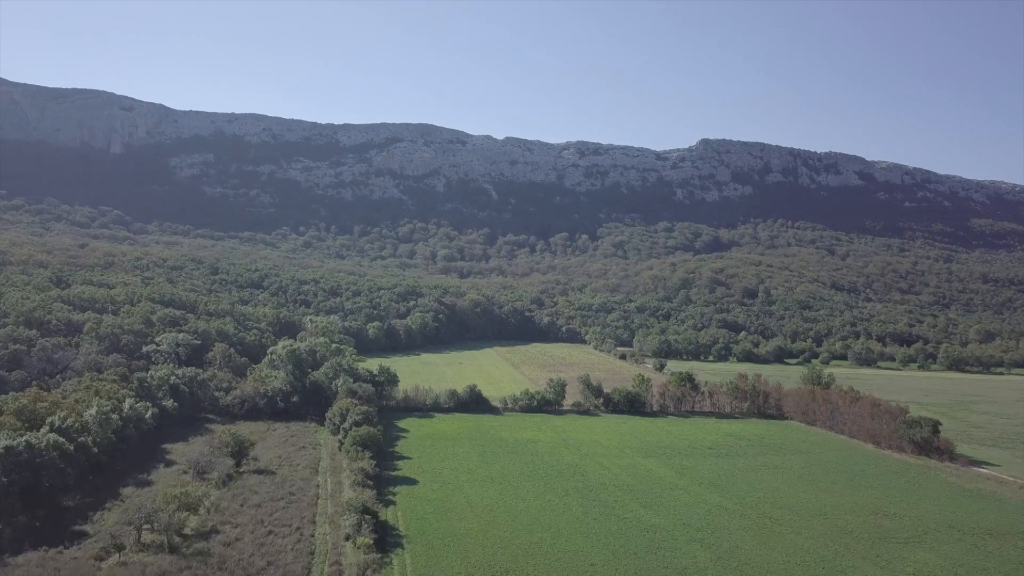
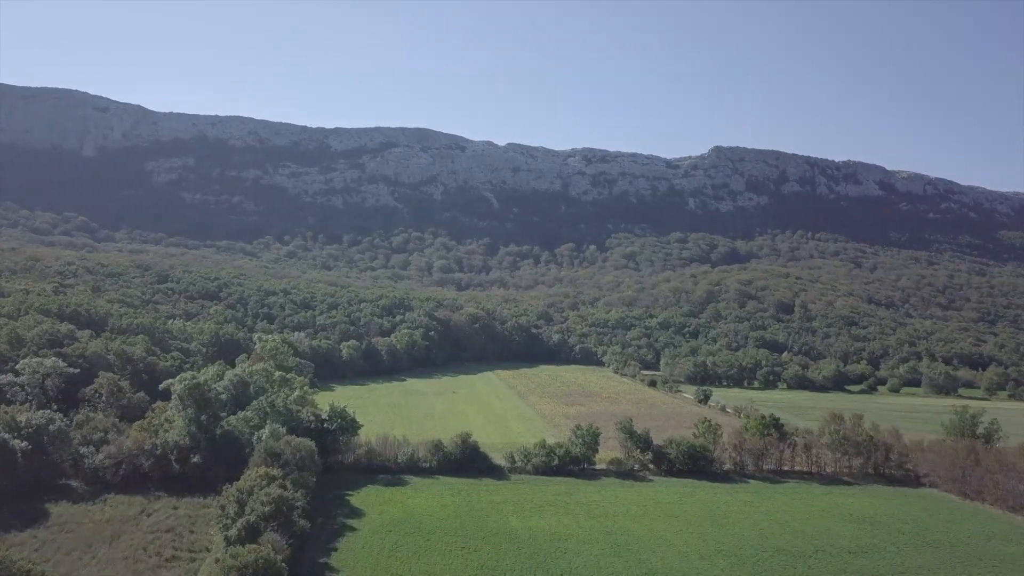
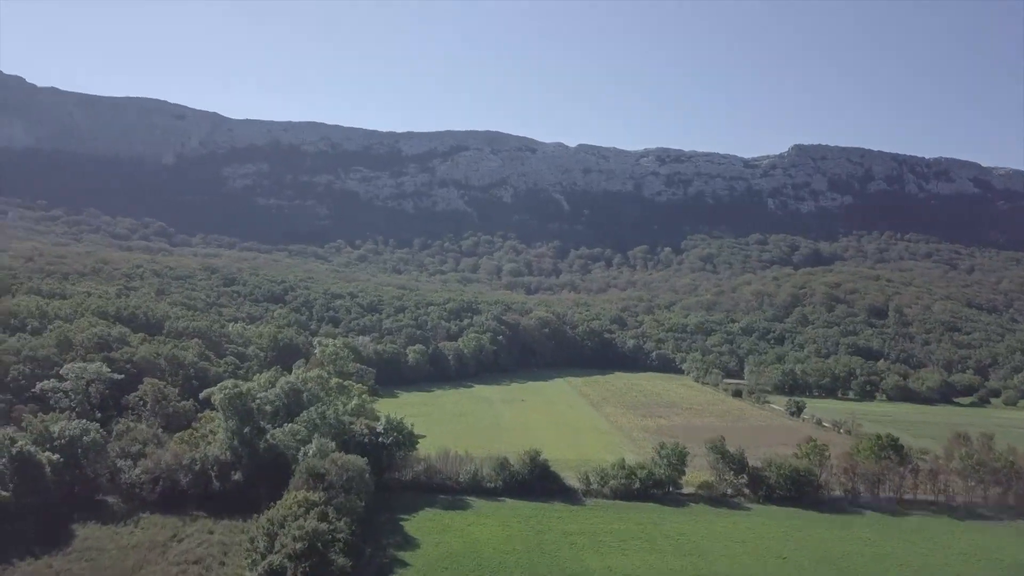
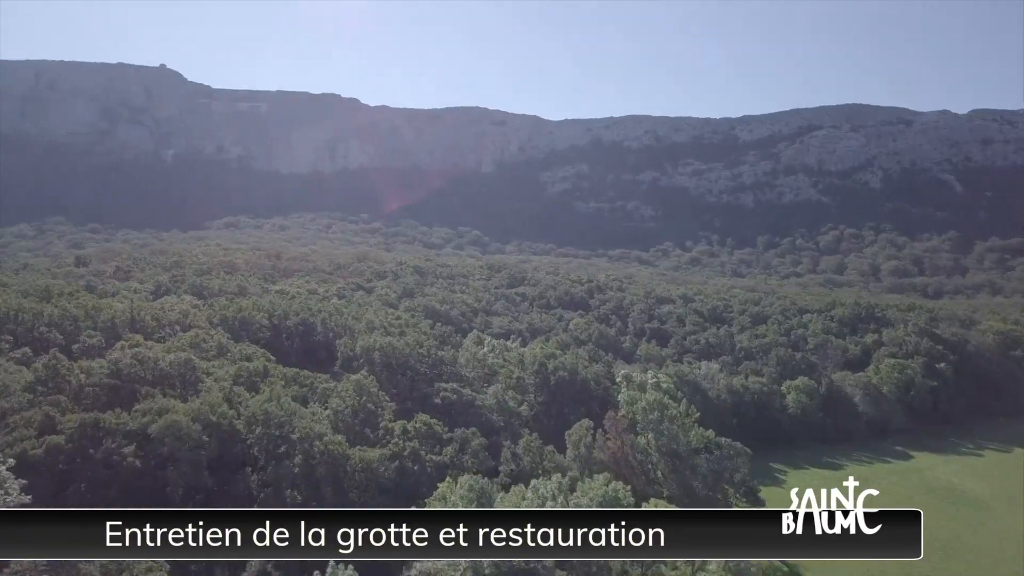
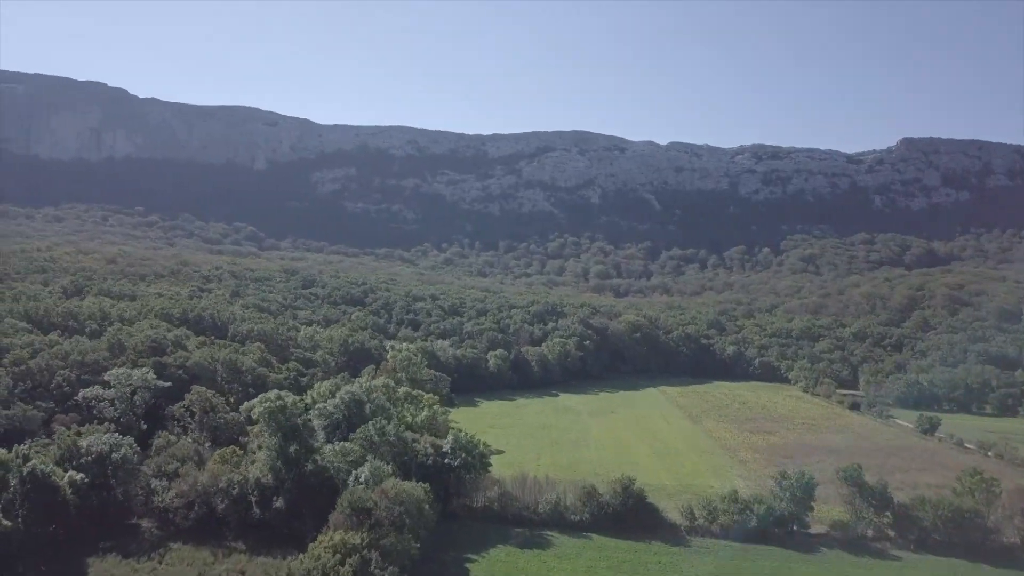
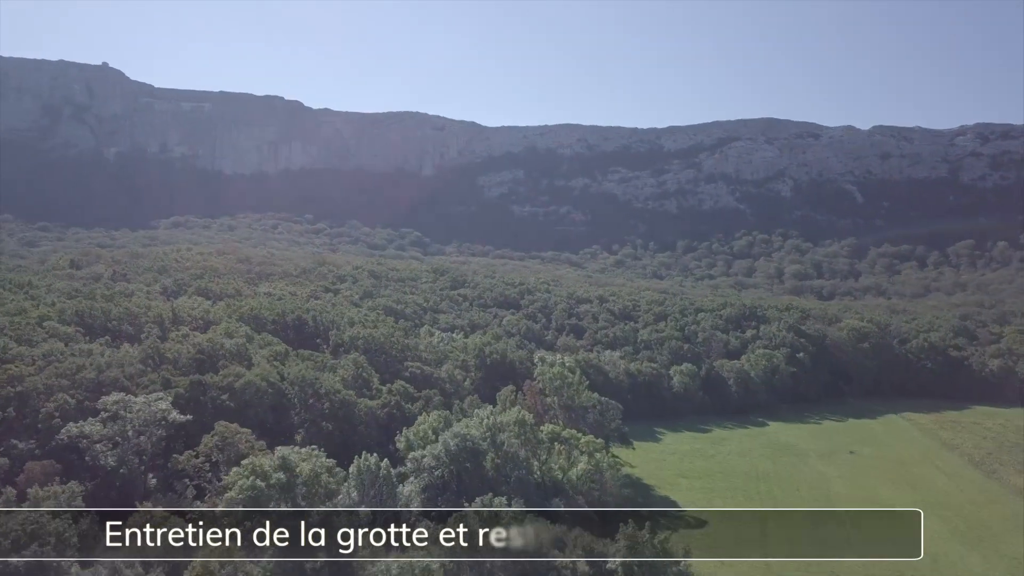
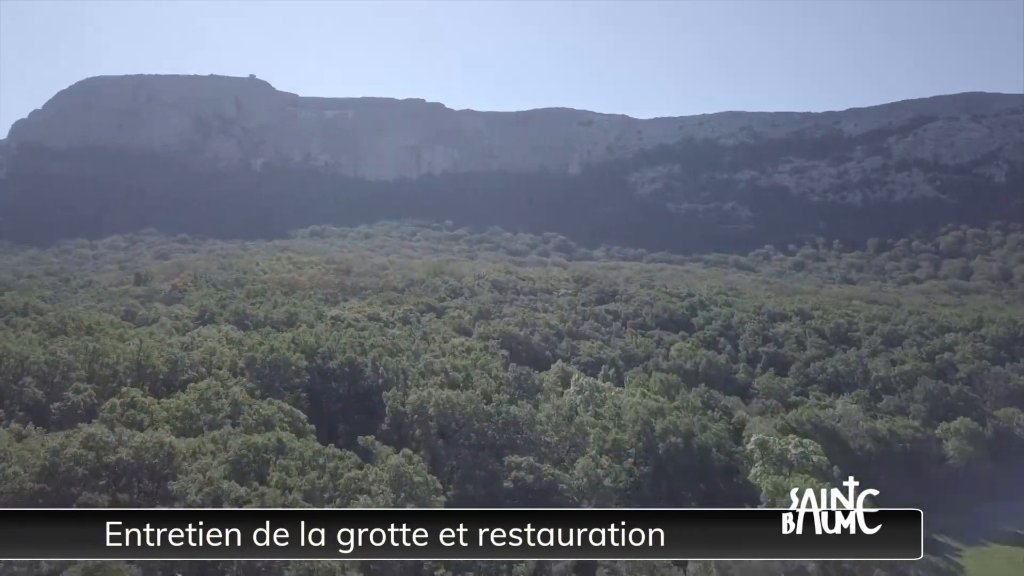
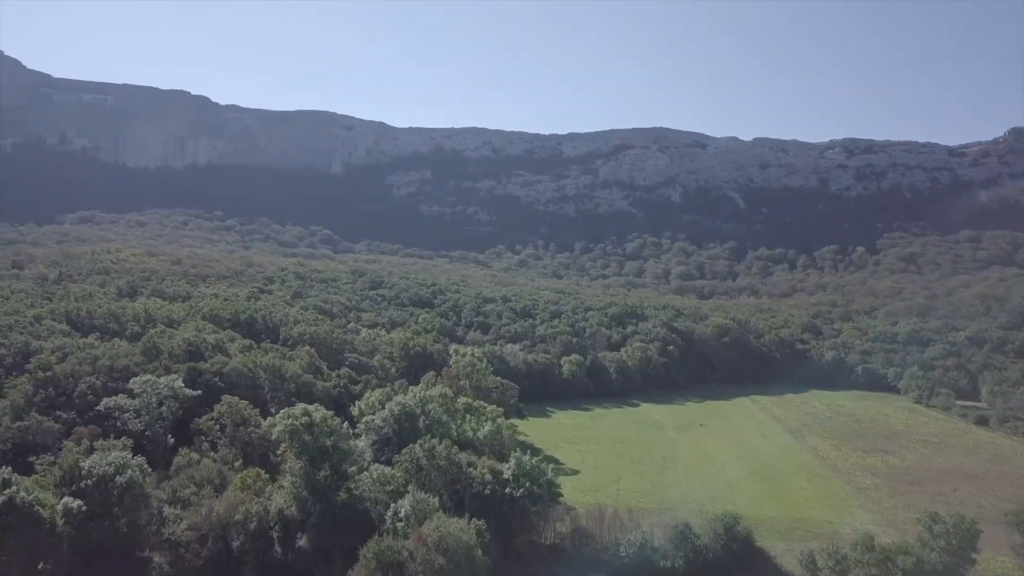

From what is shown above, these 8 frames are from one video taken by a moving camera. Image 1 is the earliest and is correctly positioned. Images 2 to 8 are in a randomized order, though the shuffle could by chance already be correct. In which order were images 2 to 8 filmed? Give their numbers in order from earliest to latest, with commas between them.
2, 3, 5, 8, 6, 4, 7
